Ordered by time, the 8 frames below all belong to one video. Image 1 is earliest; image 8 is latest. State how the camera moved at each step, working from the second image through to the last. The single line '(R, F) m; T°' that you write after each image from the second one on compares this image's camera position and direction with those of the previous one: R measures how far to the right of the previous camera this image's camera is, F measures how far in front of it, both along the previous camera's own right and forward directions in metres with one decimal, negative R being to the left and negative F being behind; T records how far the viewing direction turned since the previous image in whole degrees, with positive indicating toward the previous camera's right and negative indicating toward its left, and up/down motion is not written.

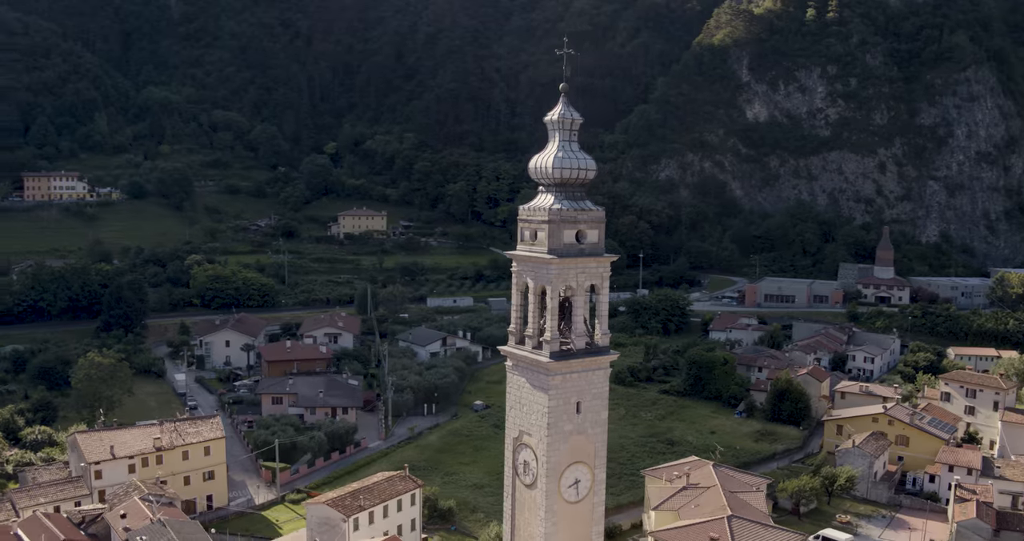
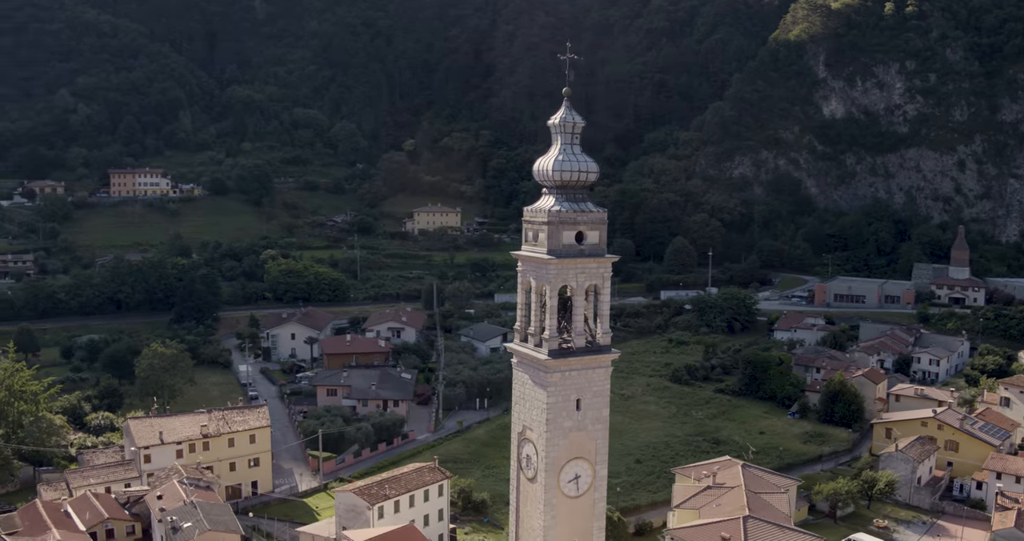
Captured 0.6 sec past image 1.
(+1.9, -0.4) m; -5°
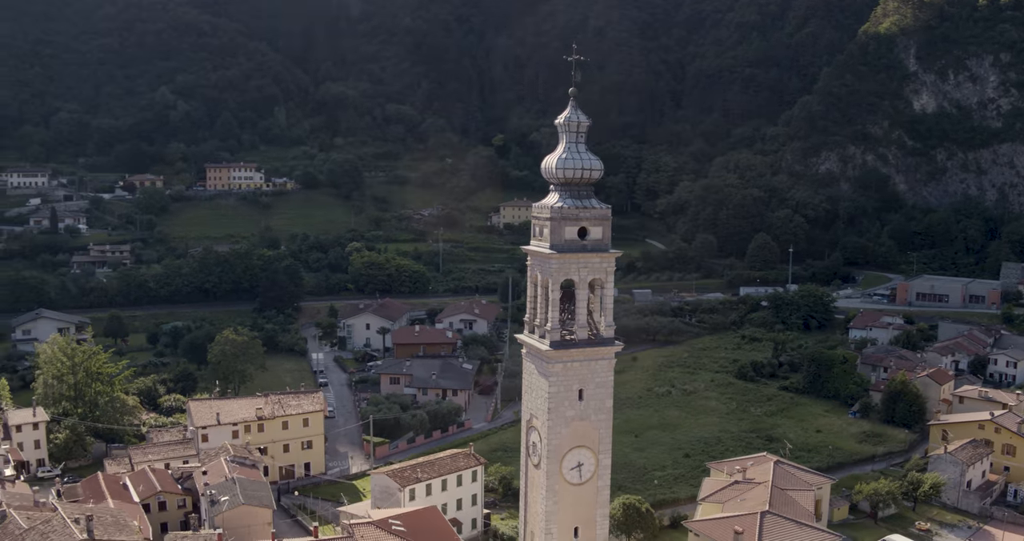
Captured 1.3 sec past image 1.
(+2.2, -0.6) m; -6°
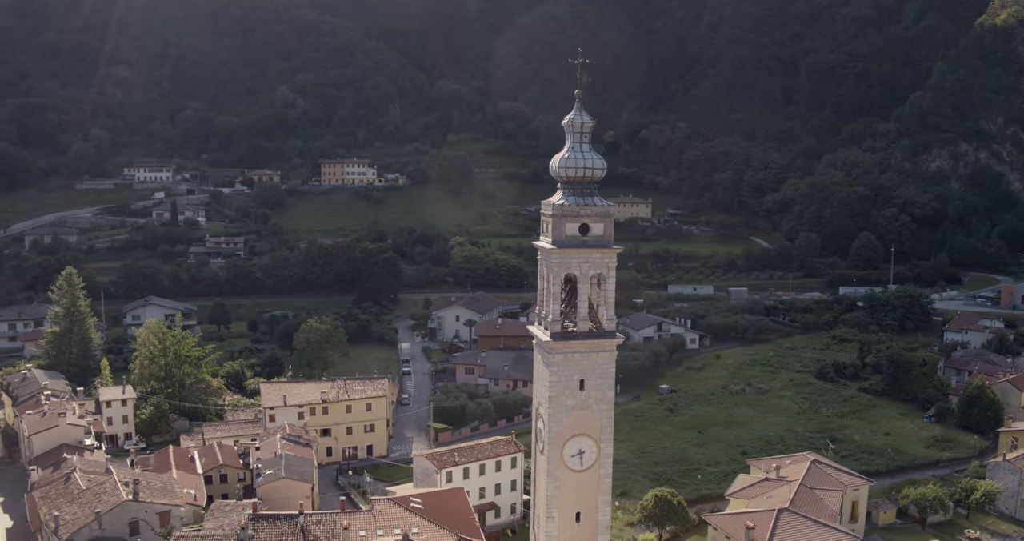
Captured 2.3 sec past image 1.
(+2.9, -0.8) m; -7°
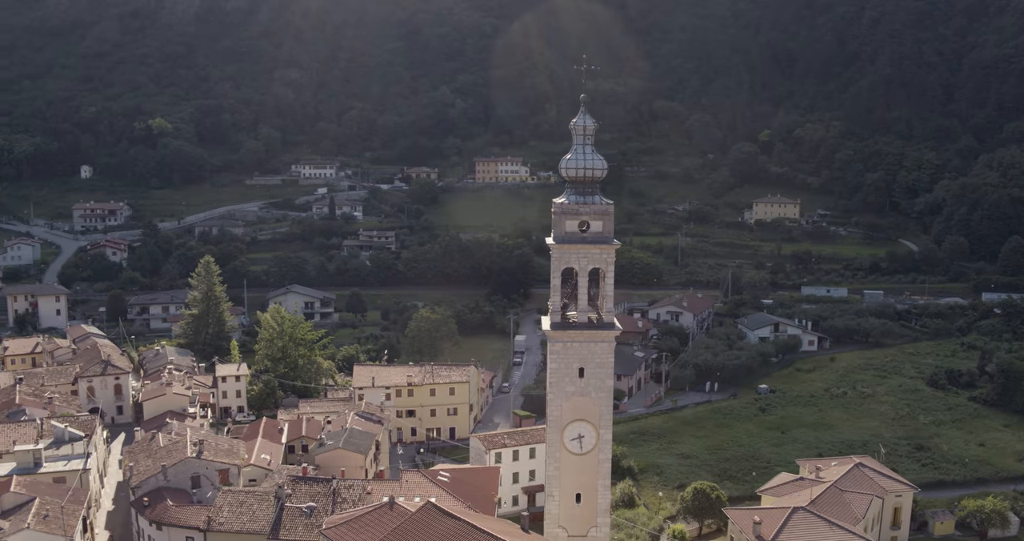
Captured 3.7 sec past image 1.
(+4.3, -1.2) m; -11°
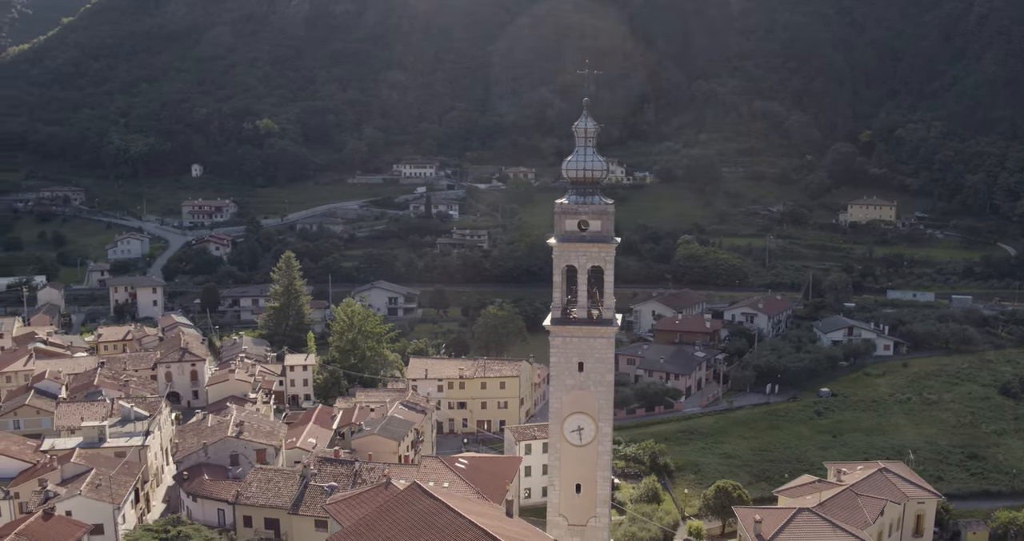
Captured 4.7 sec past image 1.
(+2.9, -0.8) m; -7°
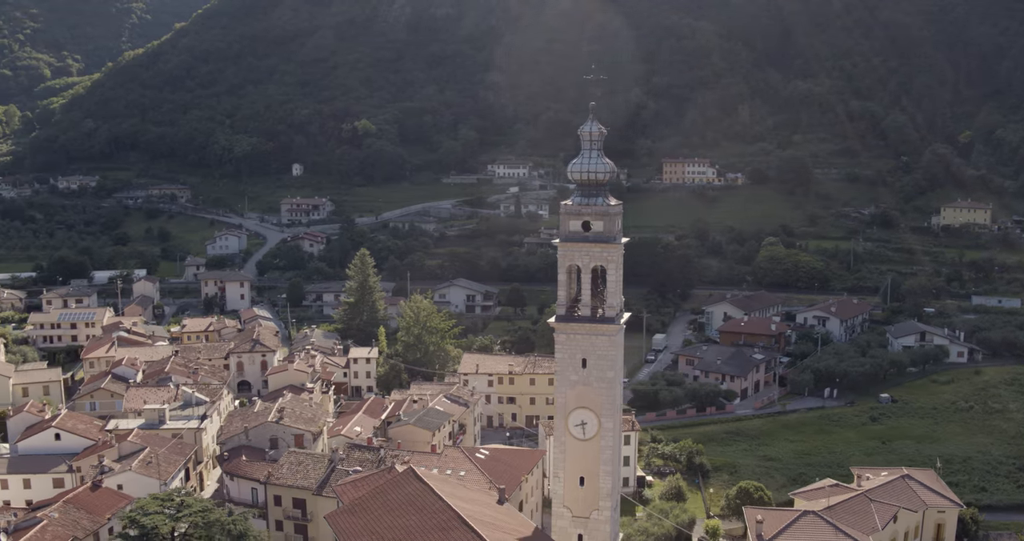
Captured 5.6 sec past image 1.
(+2.8, -0.8) m; -6°
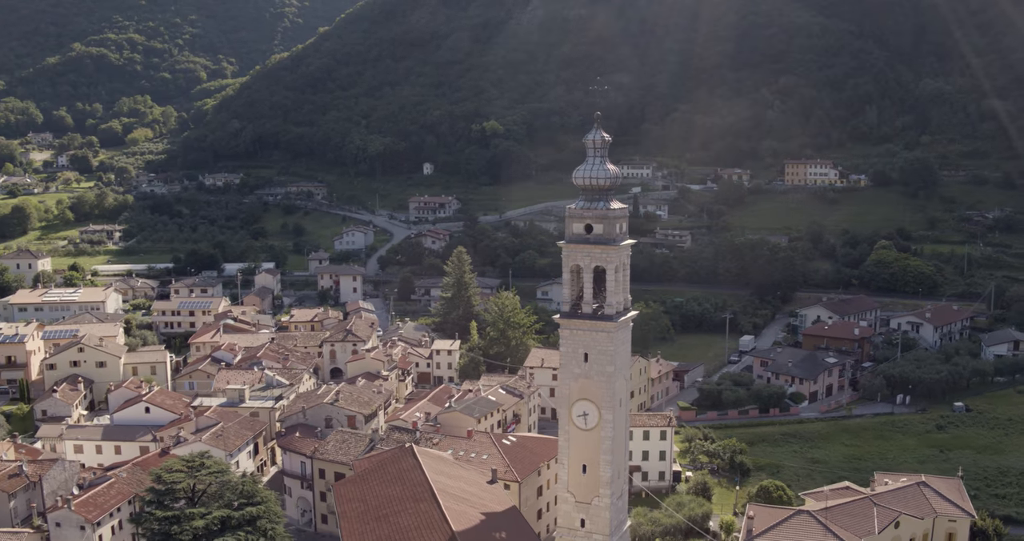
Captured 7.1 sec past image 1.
(+4.1, -1.6) m; -9°
